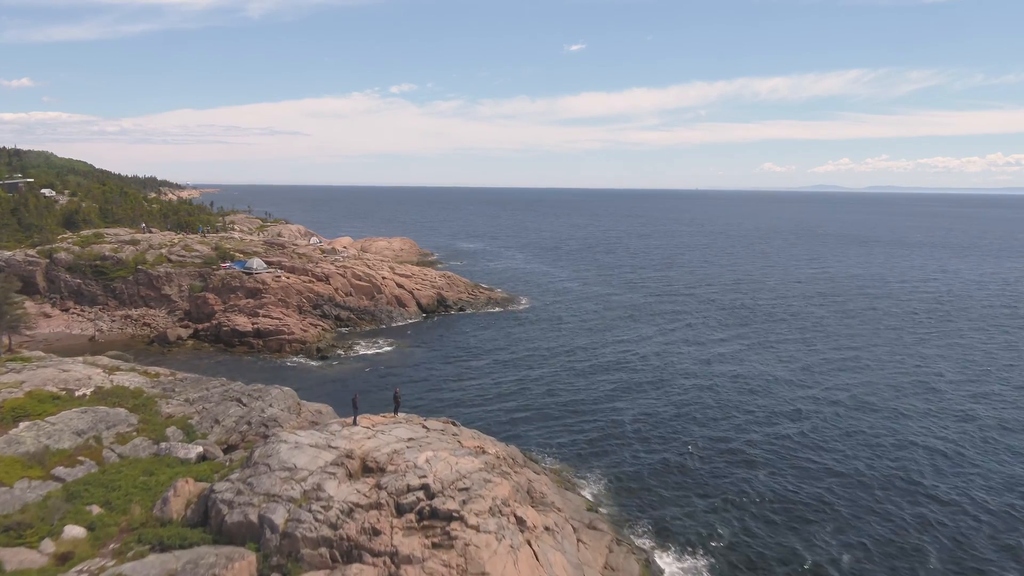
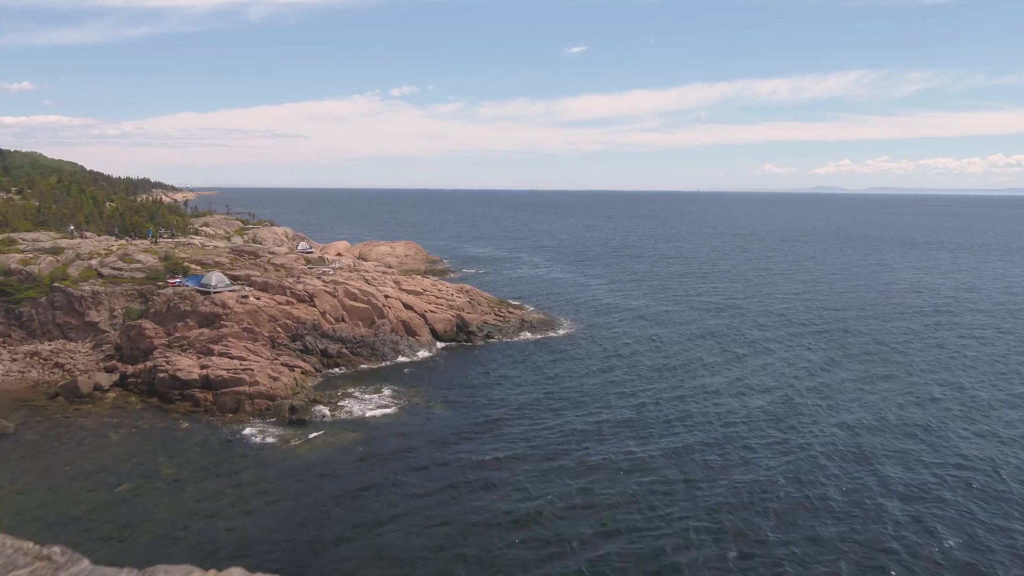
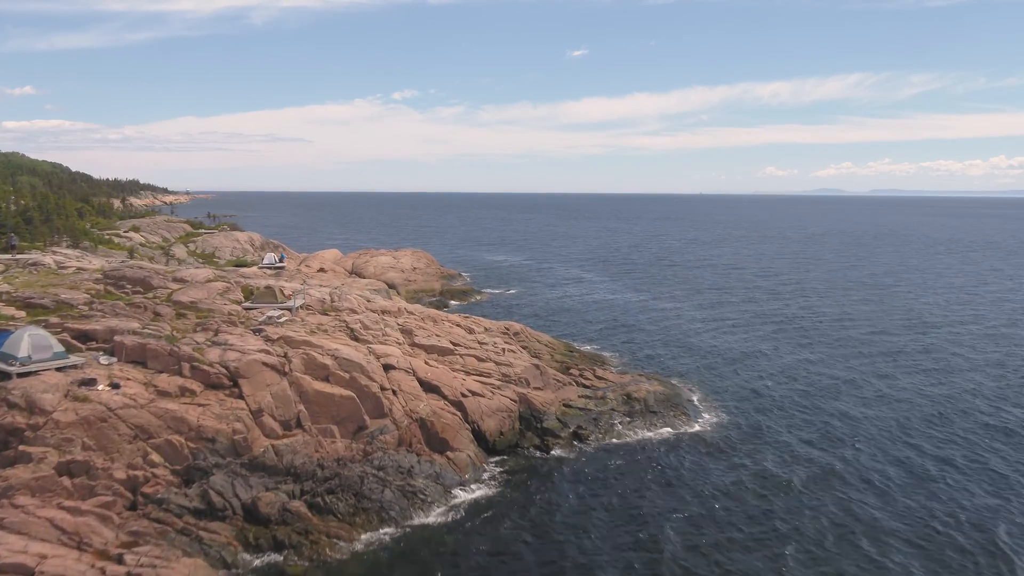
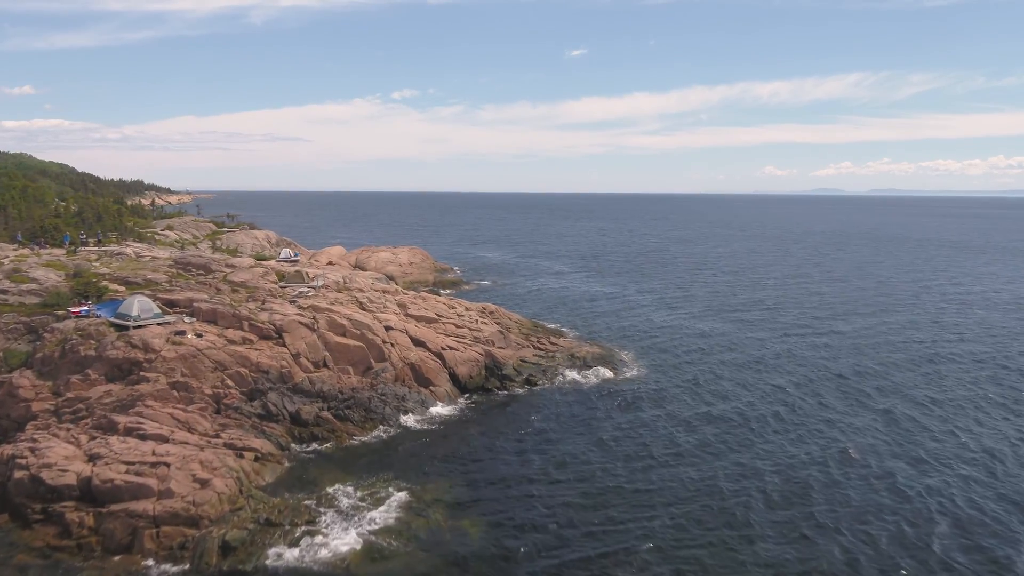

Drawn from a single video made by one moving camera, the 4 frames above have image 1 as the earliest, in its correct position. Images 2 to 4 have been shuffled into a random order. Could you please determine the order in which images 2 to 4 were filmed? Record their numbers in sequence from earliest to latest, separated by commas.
2, 4, 3
